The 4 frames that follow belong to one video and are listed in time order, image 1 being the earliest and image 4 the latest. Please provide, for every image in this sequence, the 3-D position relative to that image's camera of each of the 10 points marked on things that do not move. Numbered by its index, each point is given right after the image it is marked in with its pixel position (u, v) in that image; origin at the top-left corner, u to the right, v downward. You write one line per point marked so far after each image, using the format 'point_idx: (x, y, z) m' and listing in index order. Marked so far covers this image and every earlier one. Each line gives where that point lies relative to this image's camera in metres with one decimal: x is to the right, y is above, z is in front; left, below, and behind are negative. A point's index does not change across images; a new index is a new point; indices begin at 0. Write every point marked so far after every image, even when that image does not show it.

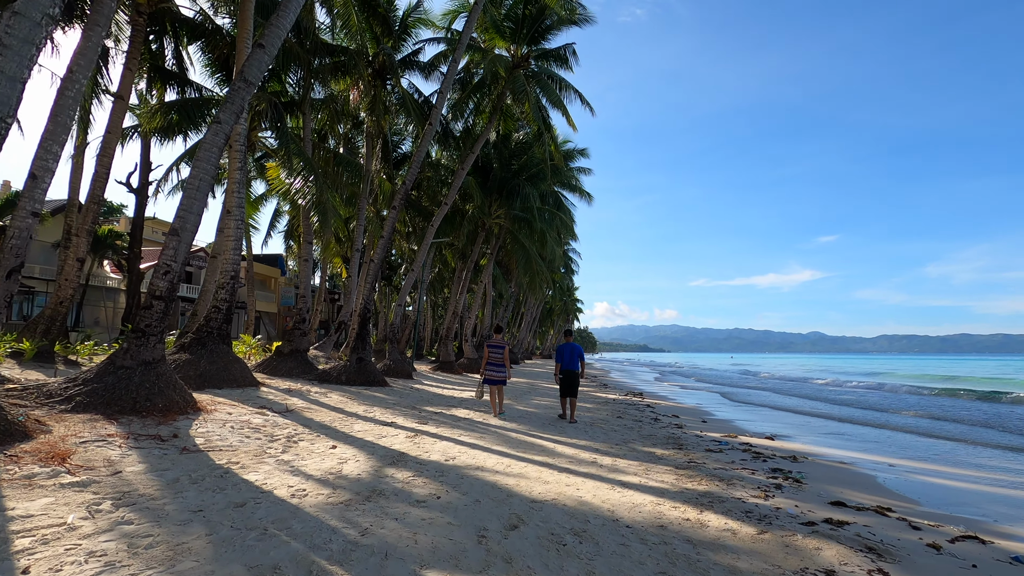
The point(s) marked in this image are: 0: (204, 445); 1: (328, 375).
0: (-2.7, -1.4, +4.6) m
1: (-3.8, -1.8, +11.1) m
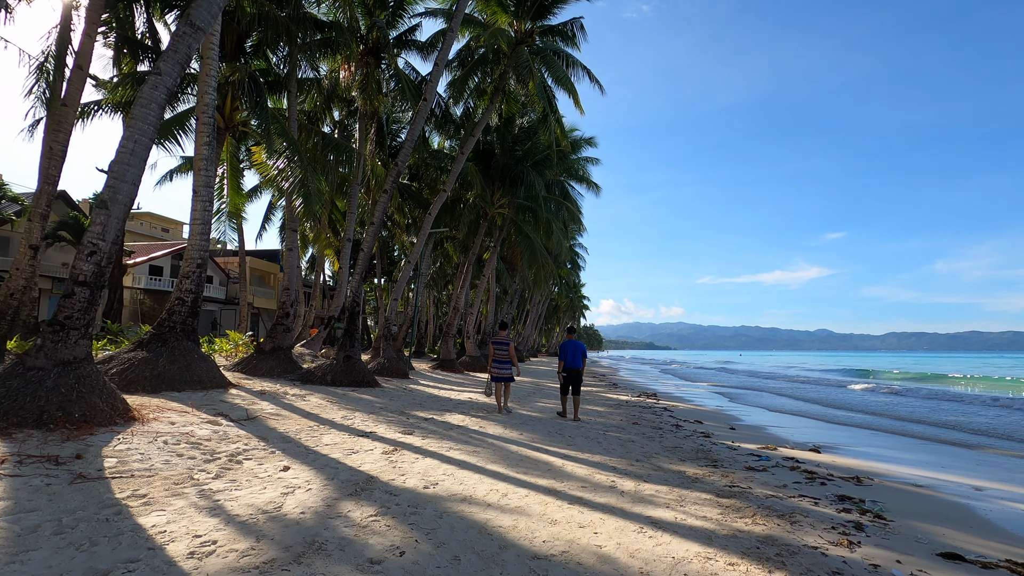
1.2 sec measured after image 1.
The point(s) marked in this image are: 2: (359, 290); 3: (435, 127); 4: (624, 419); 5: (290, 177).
0: (-2.7, -1.2, +3.6) m
1: (-3.8, -1.7, +10.0) m
2: (-3.2, 0.0, +11.0) m
3: (-2.3, +4.9, +16.1) m
4: (+1.8, -2.1, +8.5) m
5: (-5.0, +2.5, +11.9) m
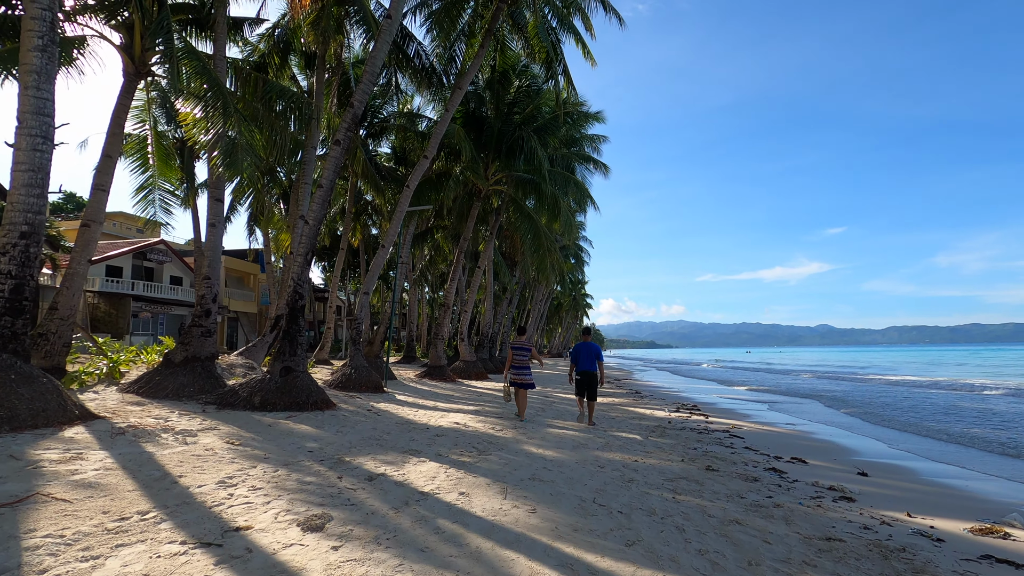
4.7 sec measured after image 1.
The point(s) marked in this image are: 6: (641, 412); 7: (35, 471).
0: (-2.7, -1.0, +0.7) m
1: (-3.8, -1.5, +7.2) m
2: (-3.2, +0.2, +8.1) m
3: (-2.4, +5.1, +13.2) m
4: (+1.8, -1.8, +5.6) m
5: (-5.0, +2.7, +9.1) m
6: (+2.4, -2.3, +10.0) m
7: (-3.3, -1.3, +3.7) m
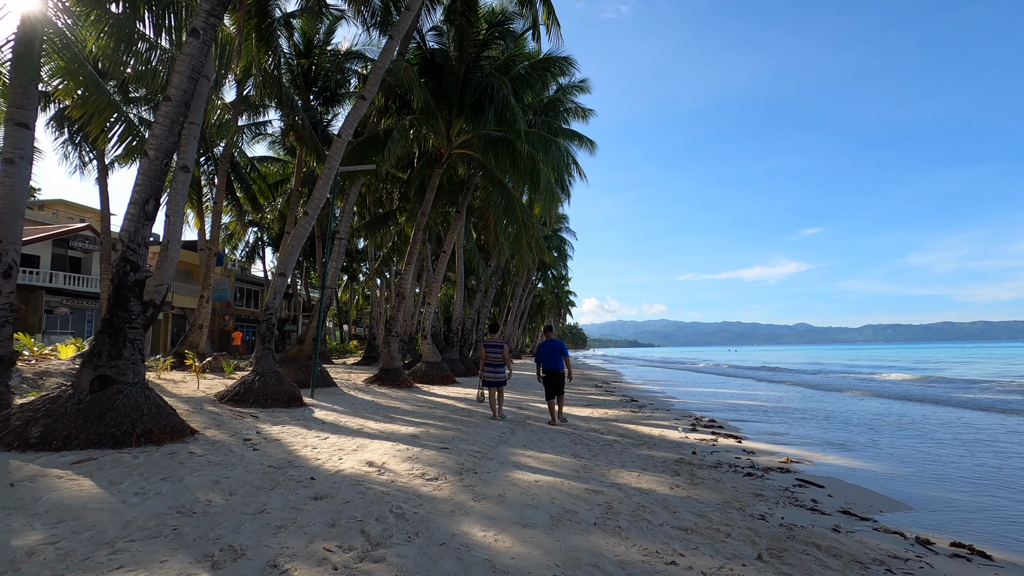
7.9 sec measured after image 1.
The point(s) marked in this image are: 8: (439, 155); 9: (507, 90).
0: (-3.0, -0.7, -2.0) m
1: (-4.2, -1.1, +4.4) m
2: (-3.7, +0.5, +5.3) m
3: (-3.1, +5.4, +10.5) m
4: (+1.4, -1.5, +3.0) m
5: (-5.6, +3.0, +6.2) m
6: (+1.9, -2.0, +7.4) m
7: (-3.7, -1.0, +0.9) m
8: (-1.7, +3.2, +13.0) m
9: (-0.1, +4.1, +11.3) m
